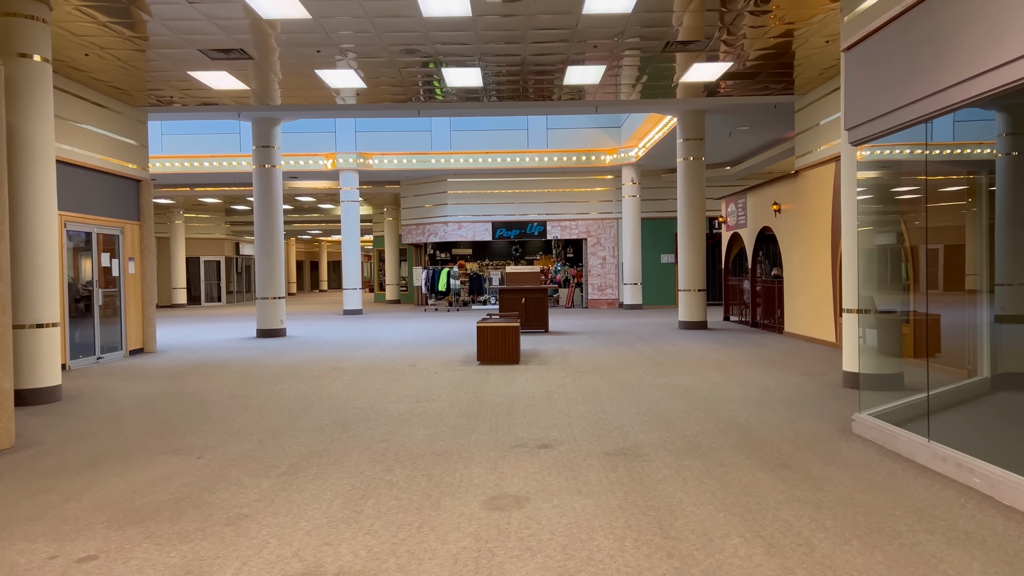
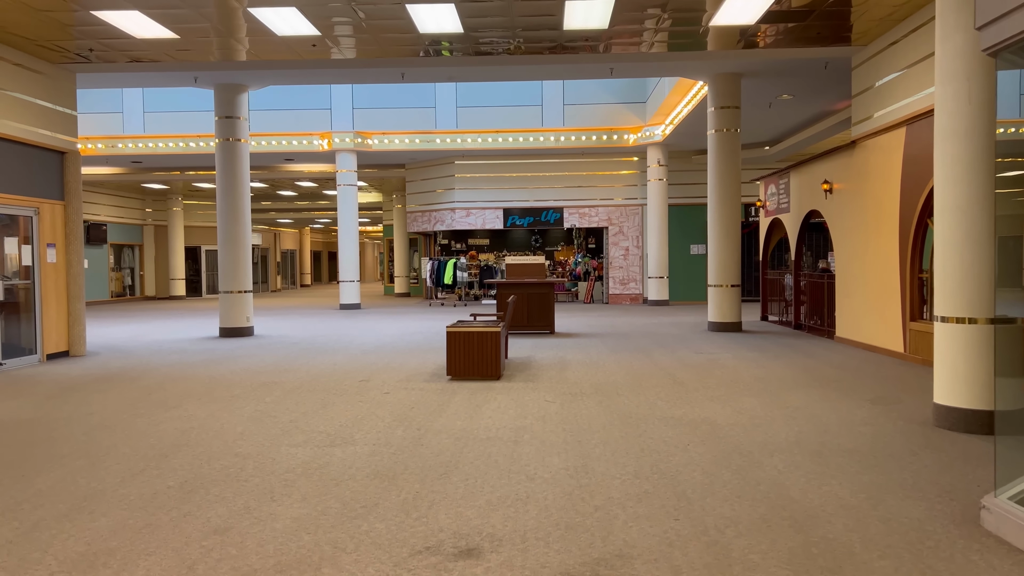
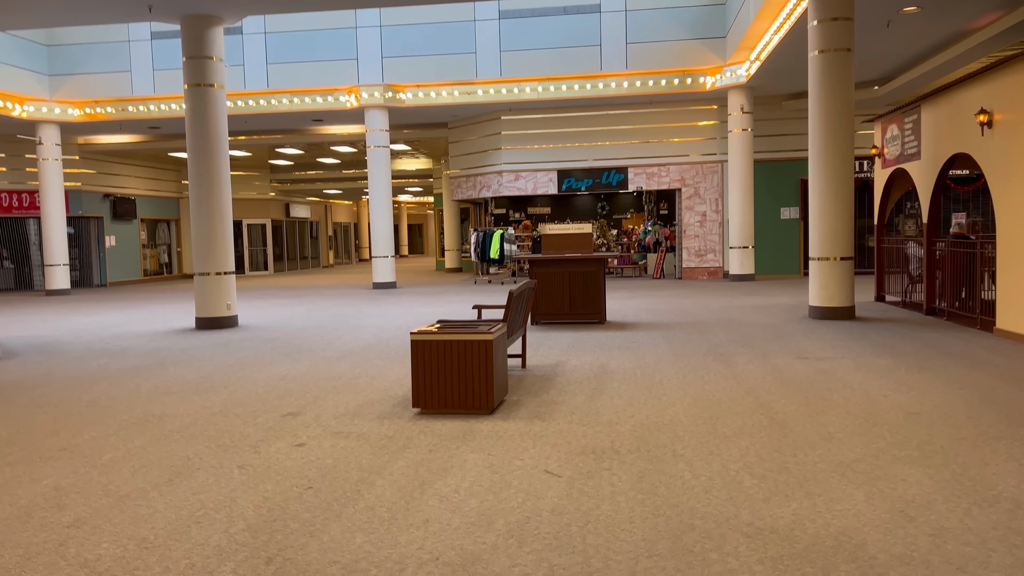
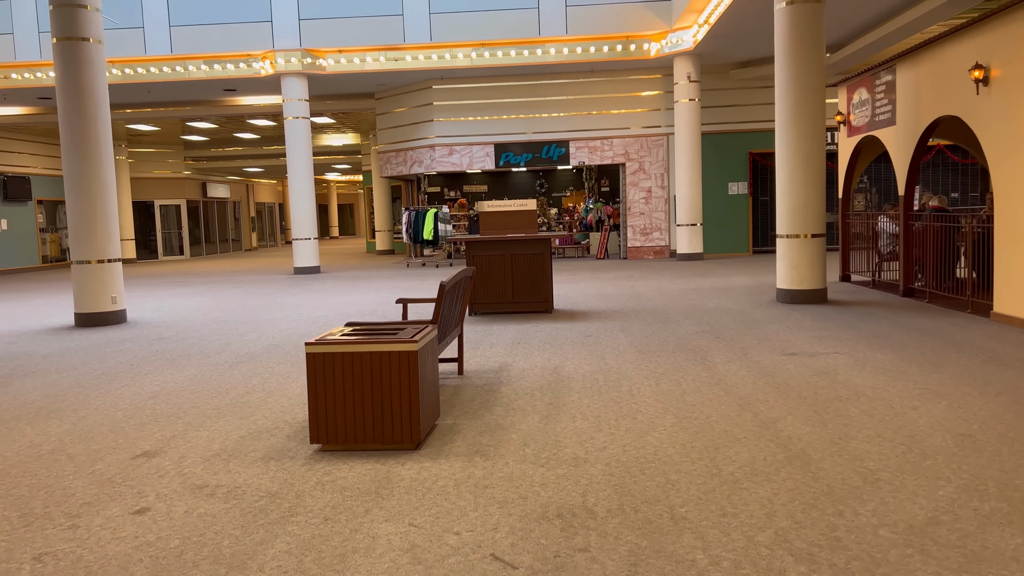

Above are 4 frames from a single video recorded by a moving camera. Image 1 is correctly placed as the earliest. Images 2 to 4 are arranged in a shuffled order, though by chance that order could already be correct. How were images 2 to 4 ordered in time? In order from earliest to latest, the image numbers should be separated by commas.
2, 3, 4
